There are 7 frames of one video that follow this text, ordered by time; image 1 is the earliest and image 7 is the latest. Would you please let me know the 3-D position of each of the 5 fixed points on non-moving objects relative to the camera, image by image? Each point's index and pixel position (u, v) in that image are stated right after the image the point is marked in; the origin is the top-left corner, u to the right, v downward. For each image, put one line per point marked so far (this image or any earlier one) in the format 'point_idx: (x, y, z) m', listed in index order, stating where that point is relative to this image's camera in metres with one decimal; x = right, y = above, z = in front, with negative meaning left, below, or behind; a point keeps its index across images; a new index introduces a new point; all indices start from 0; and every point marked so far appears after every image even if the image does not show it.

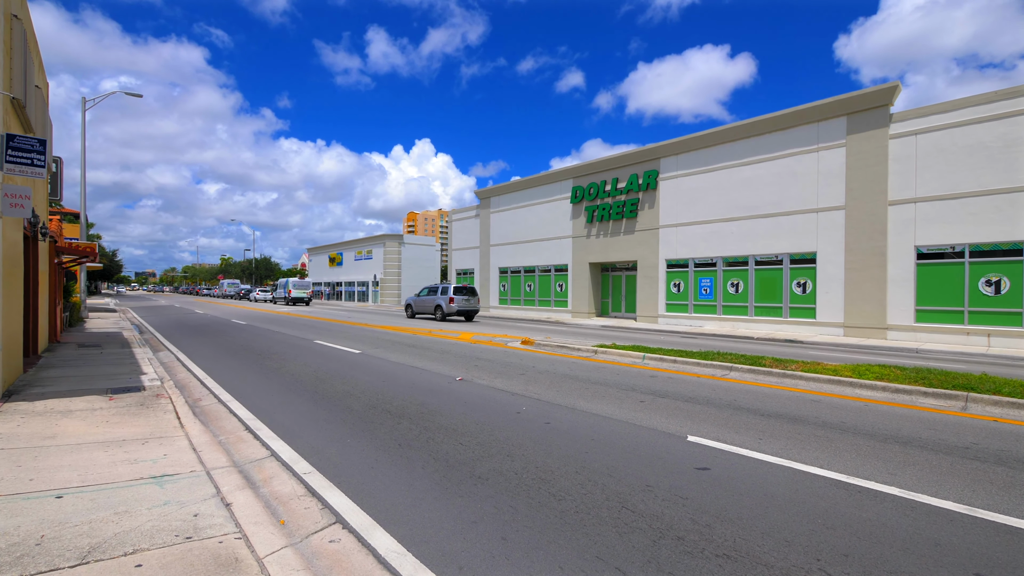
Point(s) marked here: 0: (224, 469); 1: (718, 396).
0: (-2.9, -1.8, +5.2) m
1: (+3.2, -1.7, +7.9) m
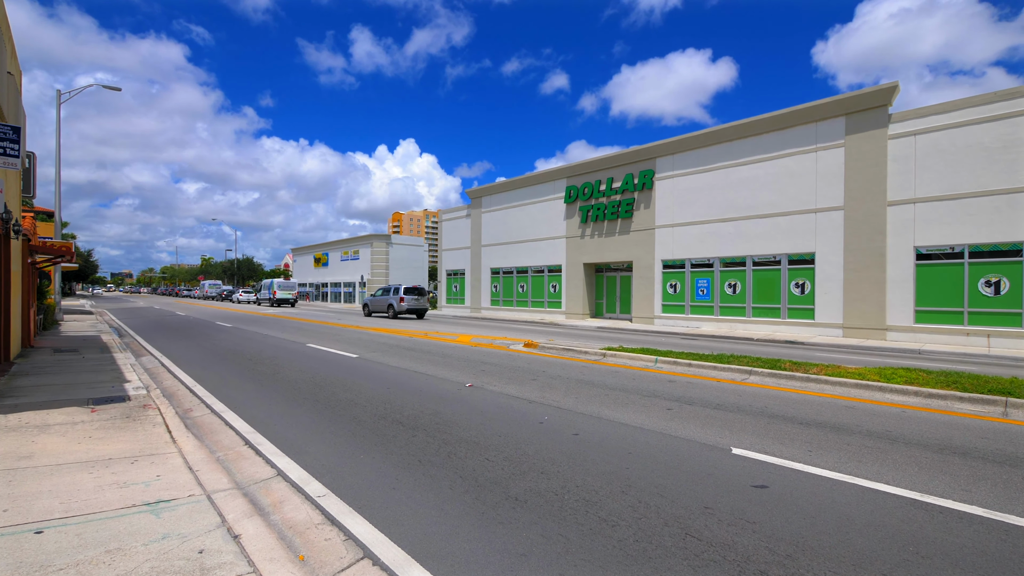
0: (-2.6, -1.8, +4.6) m
1: (+3.5, -1.7, +7.5) m
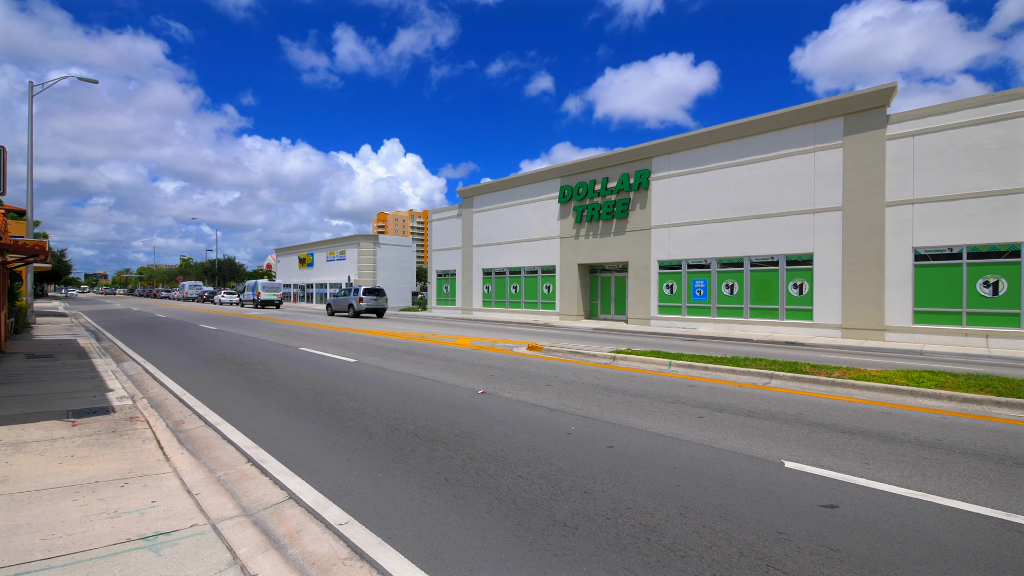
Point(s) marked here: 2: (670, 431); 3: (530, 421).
0: (-2.2, -1.8, +4.1) m
1: (+3.7, -1.7, +7.2) m
2: (+1.9, -1.7, +6.2) m
3: (+0.2, -1.7, +6.7) m
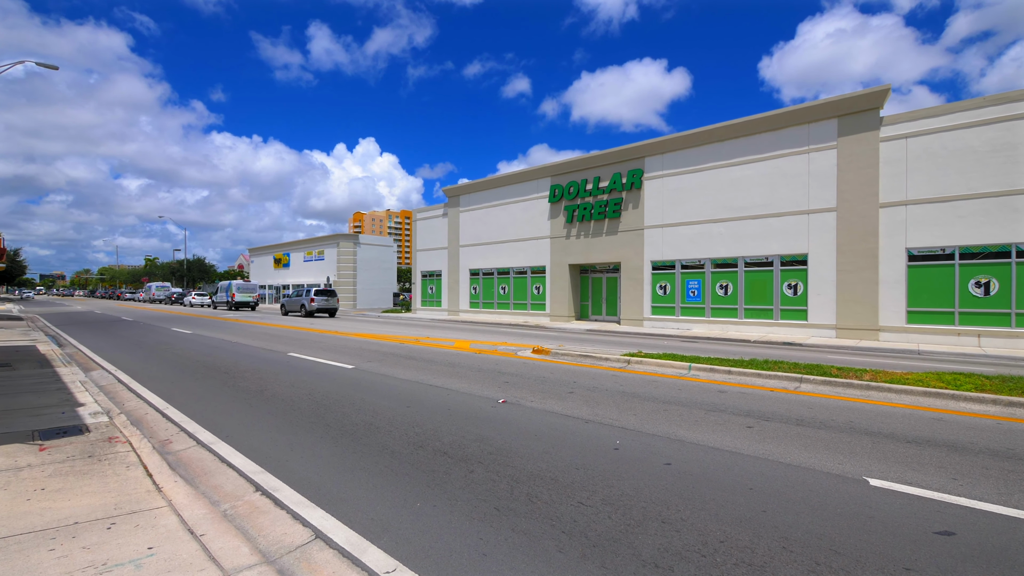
0: (-1.6, -1.8, +3.3) m
1: (+4.1, -1.7, +6.7) m
2: (+2.3, -1.7, +5.7) m
3: (+0.6, -1.7, +6.0) m
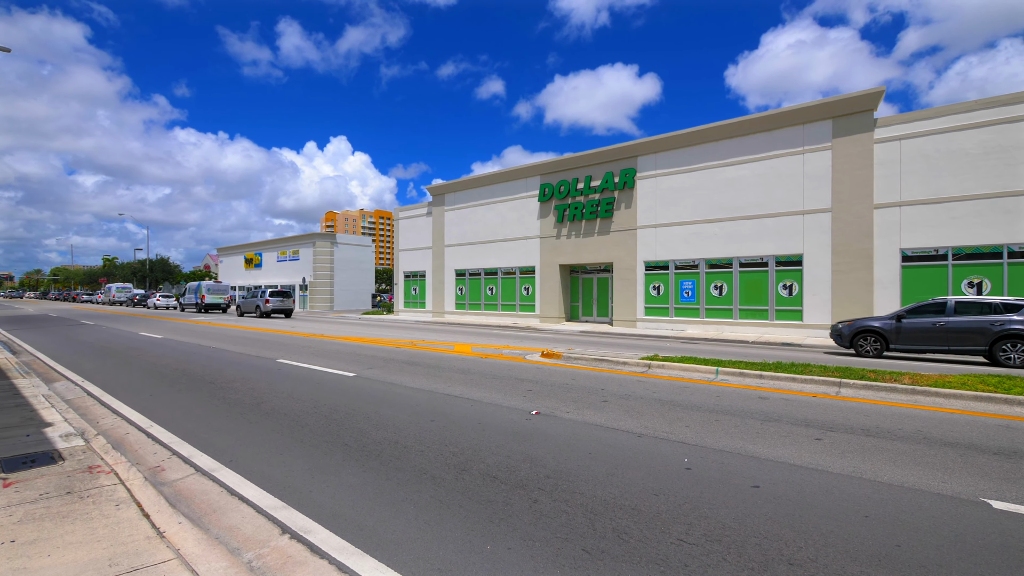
0: (-1.0, -1.8, +2.5) m
1: (+4.6, -1.7, +6.2) m
2: (+2.9, -1.7, +5.1) m
3: (+1.2, -1.7, +5.4) m
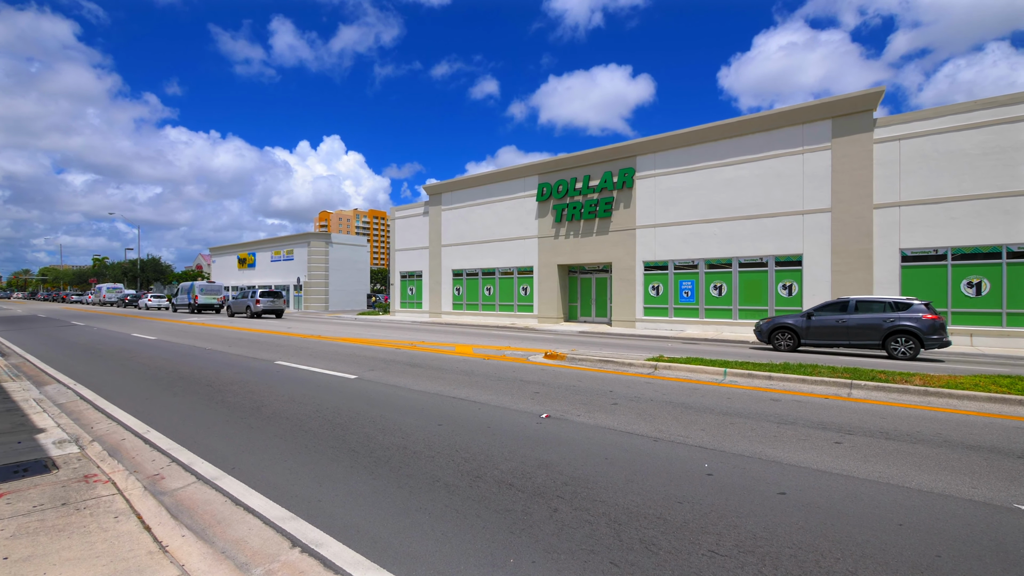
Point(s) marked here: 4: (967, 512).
0: (-0.8, -1.8, +2.4) m
1: (+4.7, -1.7, +6.1) m
2: (+3.0, -1.7, +4.9) m
3: (+1.3, -1.7, +5.2) m
4: (+3.5, -1.7, +4.0) m
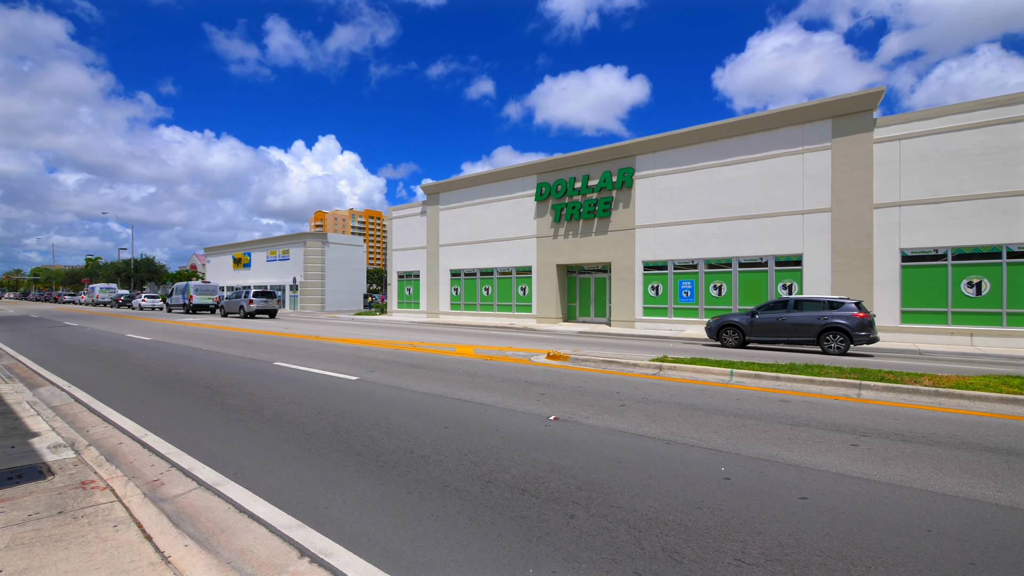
0: (-0.7, -1.8, +2.2) m
1: (+4.8, -1.7, +6.0) m
2: (+3.1, -1.7, +4.8) m
3: (+1.4, -1.7, +5.1) m
4: (+3.6, -1.7, +3.9) m
